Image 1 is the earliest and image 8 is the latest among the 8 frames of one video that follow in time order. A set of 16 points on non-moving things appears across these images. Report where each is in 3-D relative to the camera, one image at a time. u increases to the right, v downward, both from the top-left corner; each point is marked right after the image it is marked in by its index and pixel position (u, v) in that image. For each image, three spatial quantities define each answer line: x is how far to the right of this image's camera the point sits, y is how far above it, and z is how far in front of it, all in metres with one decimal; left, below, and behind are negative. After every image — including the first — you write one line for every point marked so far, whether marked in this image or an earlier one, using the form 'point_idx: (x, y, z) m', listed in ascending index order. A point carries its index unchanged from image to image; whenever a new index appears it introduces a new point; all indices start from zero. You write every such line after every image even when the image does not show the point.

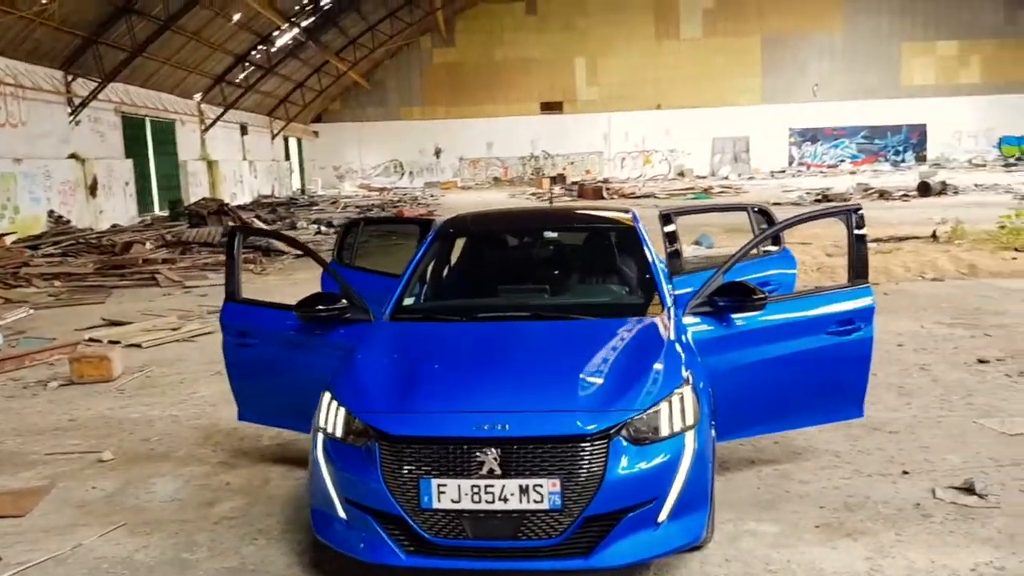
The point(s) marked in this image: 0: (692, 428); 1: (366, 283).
0: (+0.5, -0.4, +2.5) m
1: (-0.7, 0.0, +4.0) m
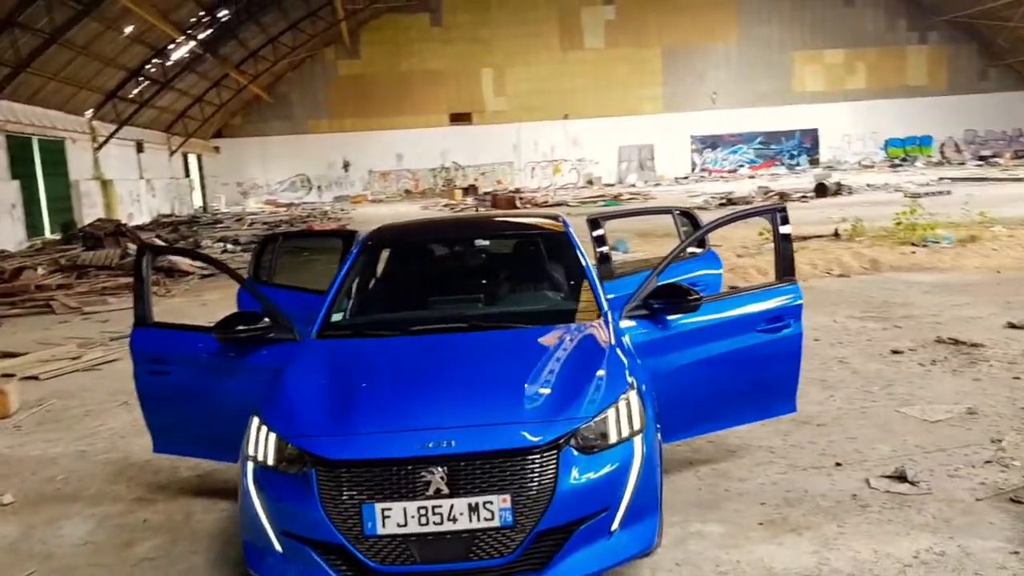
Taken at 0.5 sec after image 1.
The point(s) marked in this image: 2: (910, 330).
0: (+0.4, -0.4, +2.5) m
1: (-1.0, 0.0, +3.8) m
2: (+2.7, -0.3, +5.9) m
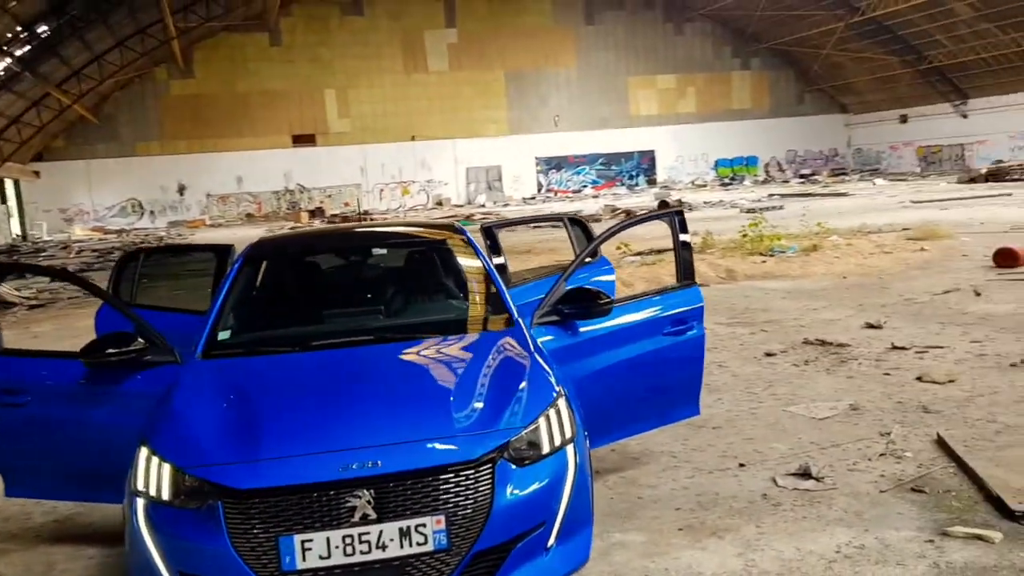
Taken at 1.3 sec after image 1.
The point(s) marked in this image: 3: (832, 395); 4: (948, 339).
0: (+0.2, -0.4, +2.4) m
1: (-1.4, -0.1, +3.4) m
2: (+1.9, -0.3, +6.1) m
3: (+1.6, -0.5, +4.4) m
4: (+2.8, -0.3, +5.4) m
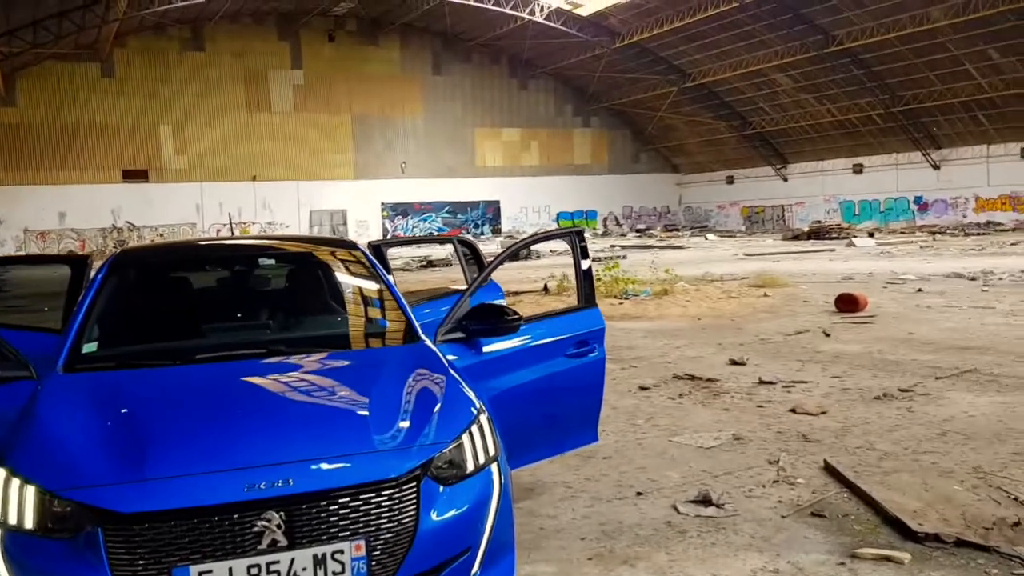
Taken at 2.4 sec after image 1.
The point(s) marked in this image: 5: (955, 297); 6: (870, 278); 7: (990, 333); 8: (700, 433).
0: (0.0, -0.4, +2.1) m
1: (-1.8, -0.2, +2.9) m
2: (+1.0, -0.6, +6.2) m
3: (+1.0, -0.7, +4.4) m
4: (+1.9, -0.6, +5.6) m
5: (+5.0, -0.1, +9.5) m
6: (+5.2, +0.1, +12.3) m
7: (+3.9, -0.4, +6.9) m
8: (+0.9, -0.7, +4.2) m
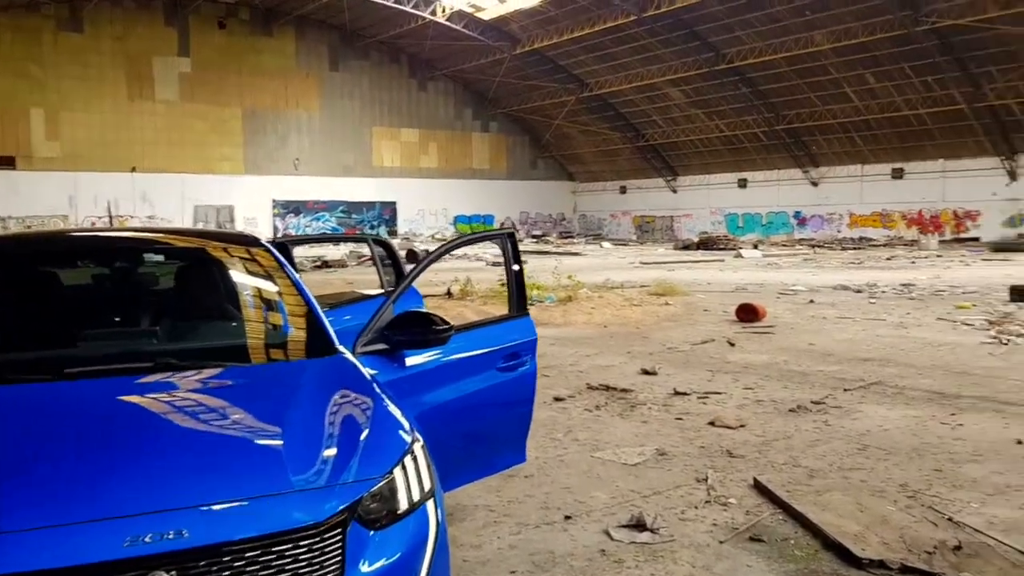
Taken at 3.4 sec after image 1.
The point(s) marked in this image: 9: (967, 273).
0: (-0.2, -0.5, +1.9) m
1: (-2.0, -0.2, +2.4) m
2: (+0.3, -0.6, +6.0) m
3: (+0.6, -0.8, +4.2) m
4: (+1.4, -0.6, +5.5) m
5: (+3.9, -0.2, +9.8) m
6: (+3.7, 0.0, +12.6) m
7: (+3.1, -0.5, +7.1) m
8: (+0.5, -0.8, +4.1) m
9: (+8.3, +0.3, +15.5) m
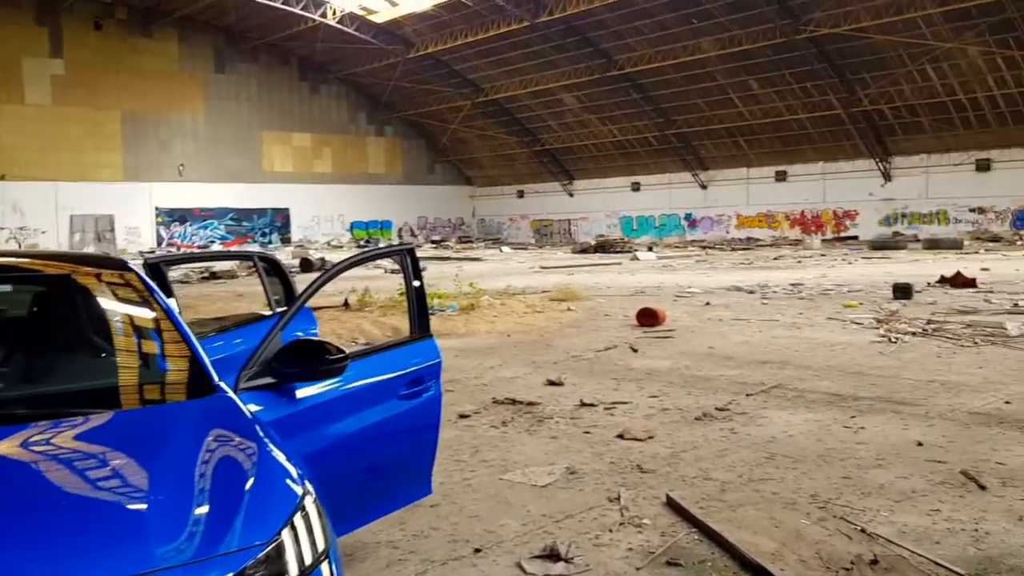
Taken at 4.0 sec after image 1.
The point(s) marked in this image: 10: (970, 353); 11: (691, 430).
0: (-0.4, -0.5, +1.6) m
1: (-2.3, -0.3, +2.0) m
2: (-0.3, -0.7, +5.8) m
3: (+0.1, -0.8, +4.1) m
4: (+0.7, -0.7, +5.5) m
5: (+2.7, -0.3, +10.0) m
6: (+2.3, 0.0, +12.7) m
7: (+2.3, -0.5, +7.2) m
8: (+0.1, -0.8, +3.9) m
9: (+6.5, +0.3, +16.2) m
10: (+3.4, -0.5, +6.3) m
11: (+0.9, -0.8, +4.5) m
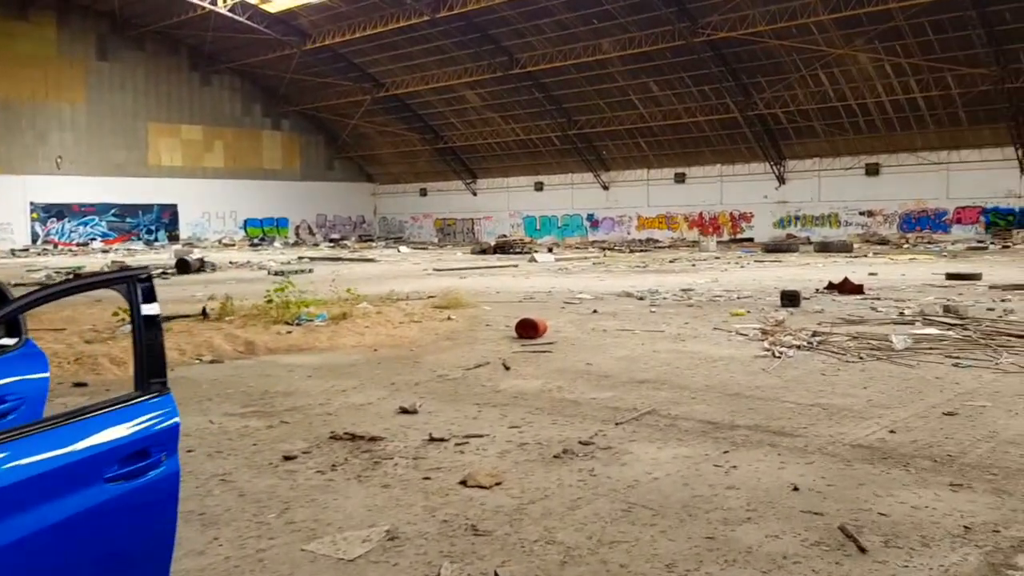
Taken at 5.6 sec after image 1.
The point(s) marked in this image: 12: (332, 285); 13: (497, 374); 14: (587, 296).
0: (-0.8, -0.6, +1.0) m
1: (-2.8, -0.4, +1.1) m
2: (-1.3, -0.8, +5.1) m
3: (-0.6, -0.9, +3.4) m
4: (-0.2, -0.8, +4.9) m
5: (+1.3, -0.4, +9.6) m
6: (+0.6, -0.1, +12.3) m
7: (+1.2, -0.6, +6.8) m
8: (-0.6, -0.9, +3.3) m
9: (+4.4, +0.2, +16.2) m
10: (+2.4, -0.6, +6.0) m
11: (+0.2, -0.9, +4.0) m
12: (-2.9, 0.0, +14.0) m
13: (-0.1, -0.7, +6.5) m
14: (+1.1, -0.1, +12.4) m
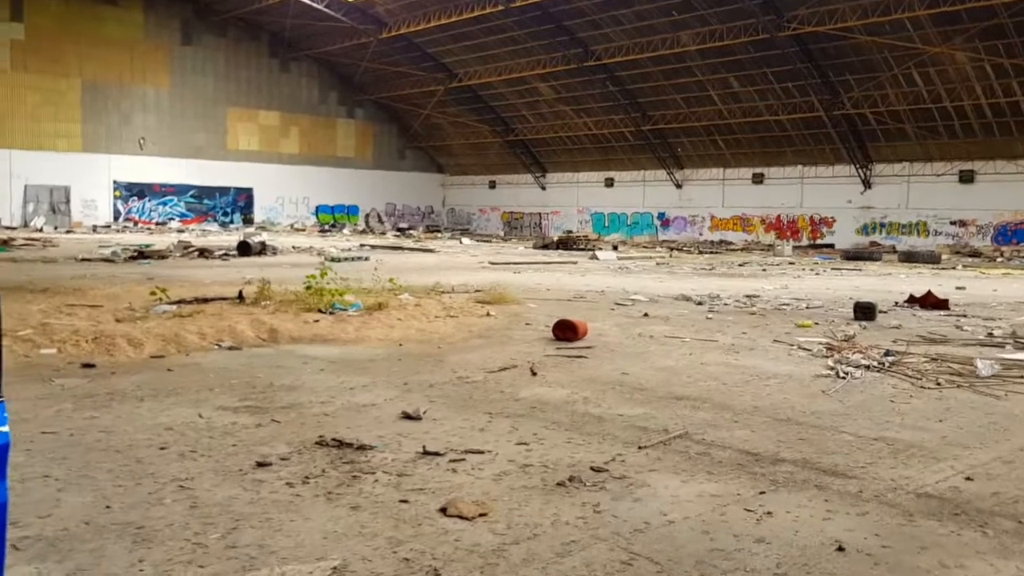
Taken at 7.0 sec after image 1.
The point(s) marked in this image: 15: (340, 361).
0: (-1.1, -0.6, +0.5) m
1: (-3.0, -0.3, +0.8) m
2: (-1.2, -0.8, +4.6) m
3: (-0.7, -0.9, +2.9) m
4: (-0.1, -0.8, +4.3) m
5: (+1.8, -0.4, +8.9) m
6: (+1.3, -0.1, +11.6) m
7: (+1.4, -0.6, +6.1) m
8: (-0.7, -0.9, +2.8) m
9: (+5.4, +0.1, +15.2) m
10: (+2.6, -0.7, +5.2) m
11: (+0.1, -0.9, +3.4) m
12: (-2.1, +0.2, +13.7) m
13: (+0.1, -0.6, +5.9) m
14: (+1.8, -0.1, +11.7) m
15: (-1.3, -0.6, +6.6) m
